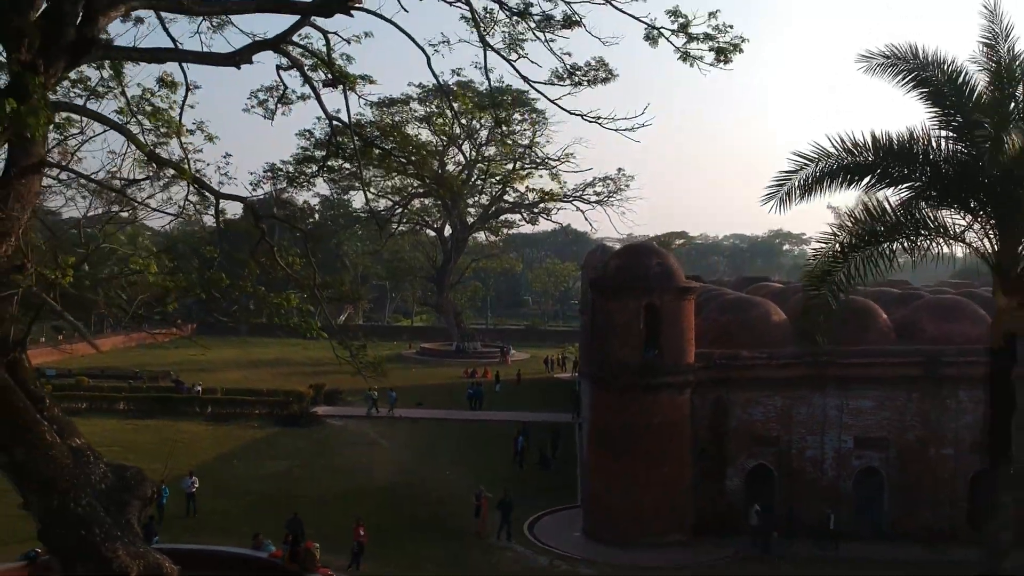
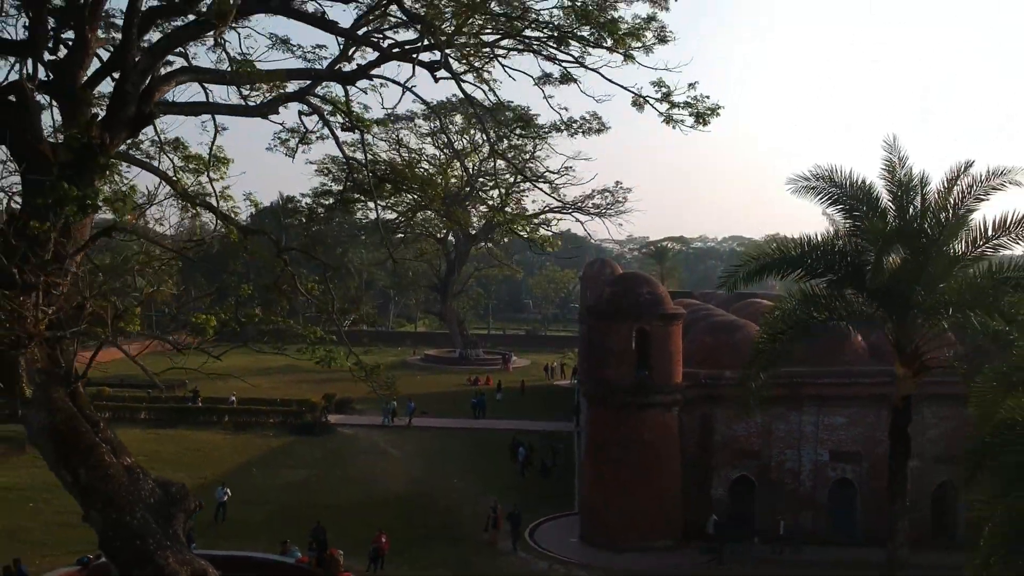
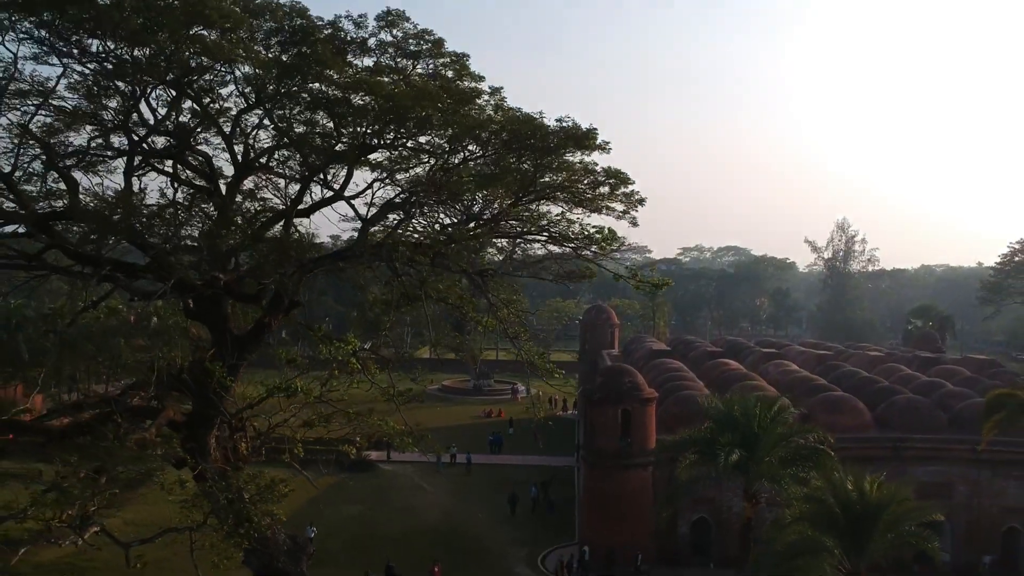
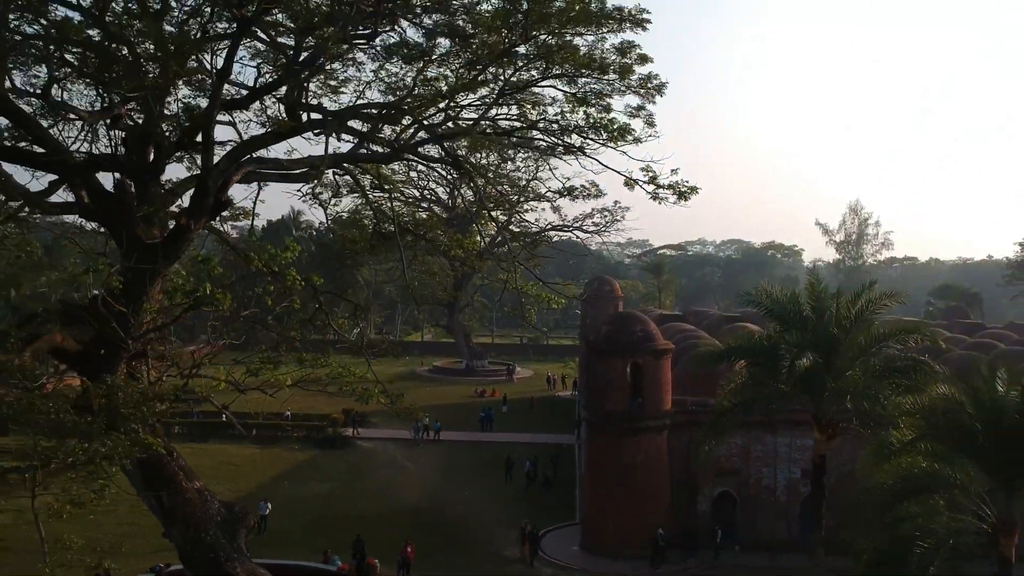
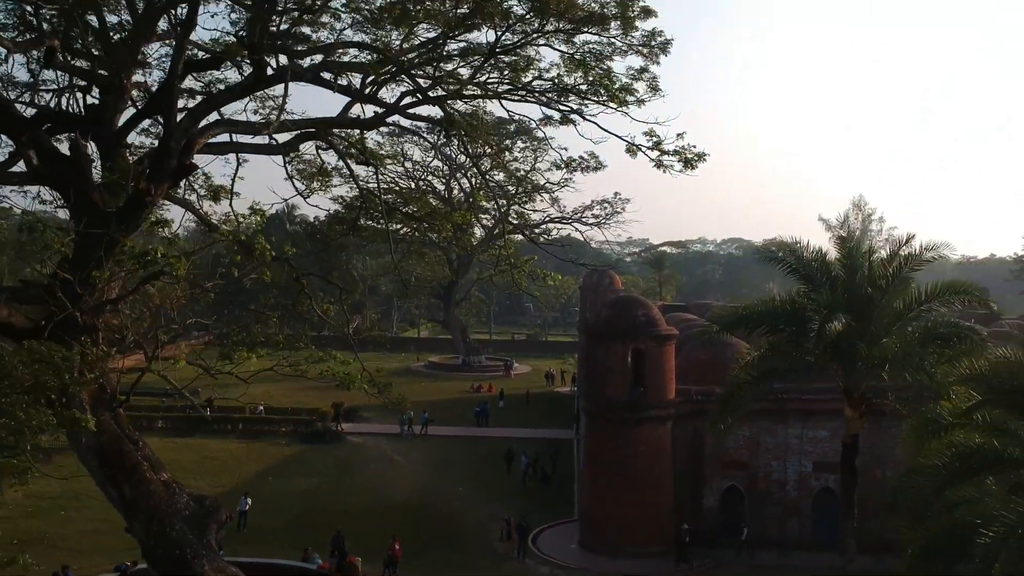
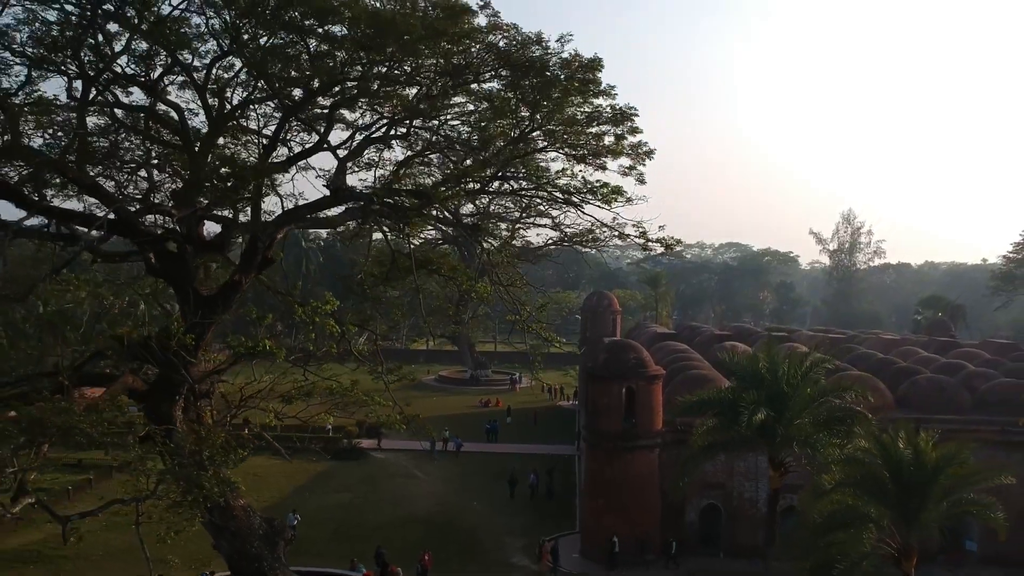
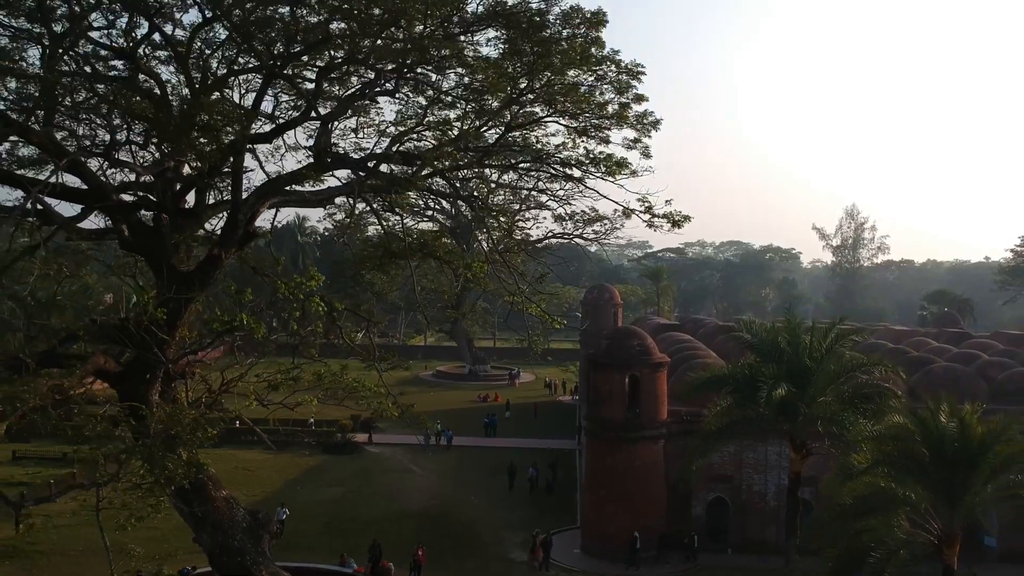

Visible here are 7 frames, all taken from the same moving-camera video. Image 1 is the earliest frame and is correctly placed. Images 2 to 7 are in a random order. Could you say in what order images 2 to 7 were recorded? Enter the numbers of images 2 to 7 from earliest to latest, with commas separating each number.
2, 5, 4, 7, 6, 3
